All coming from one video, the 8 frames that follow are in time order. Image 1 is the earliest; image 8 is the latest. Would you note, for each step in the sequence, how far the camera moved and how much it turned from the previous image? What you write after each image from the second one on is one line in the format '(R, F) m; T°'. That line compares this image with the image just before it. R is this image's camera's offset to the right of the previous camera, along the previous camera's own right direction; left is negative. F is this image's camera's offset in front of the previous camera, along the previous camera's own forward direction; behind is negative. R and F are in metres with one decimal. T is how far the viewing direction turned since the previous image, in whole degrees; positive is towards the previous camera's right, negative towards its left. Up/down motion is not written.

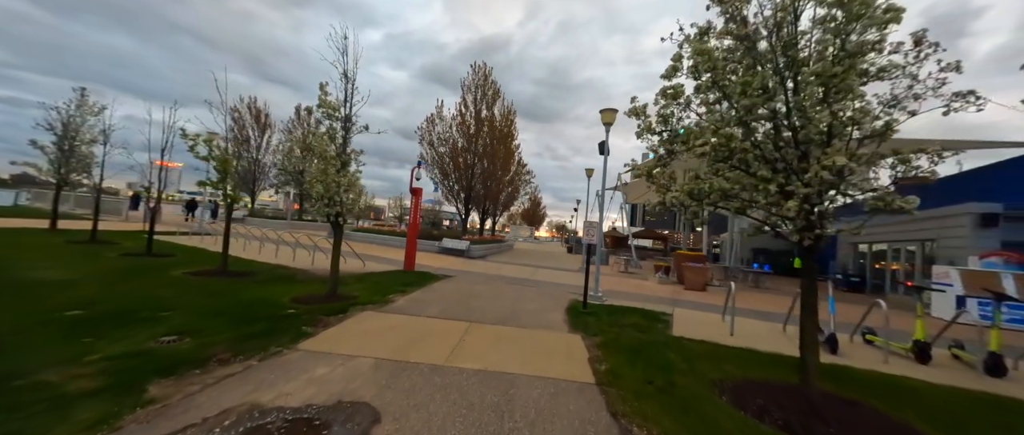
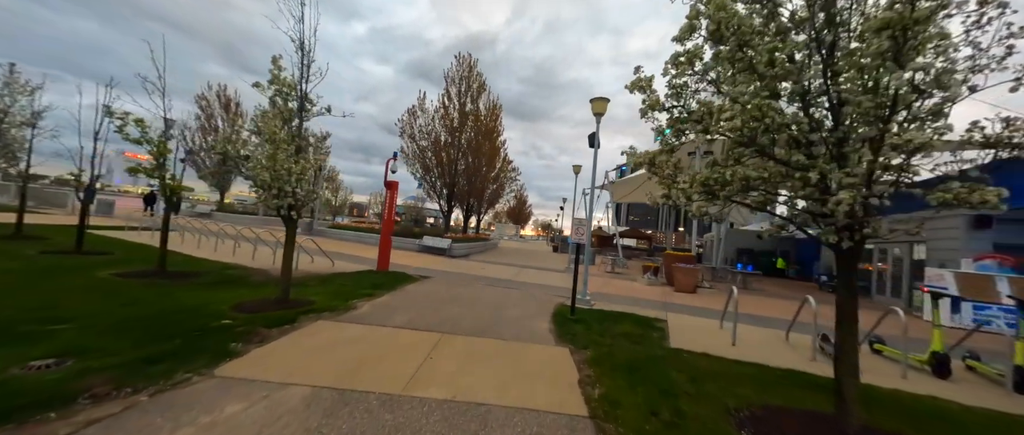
(+0.1, +0.8) m; +2°
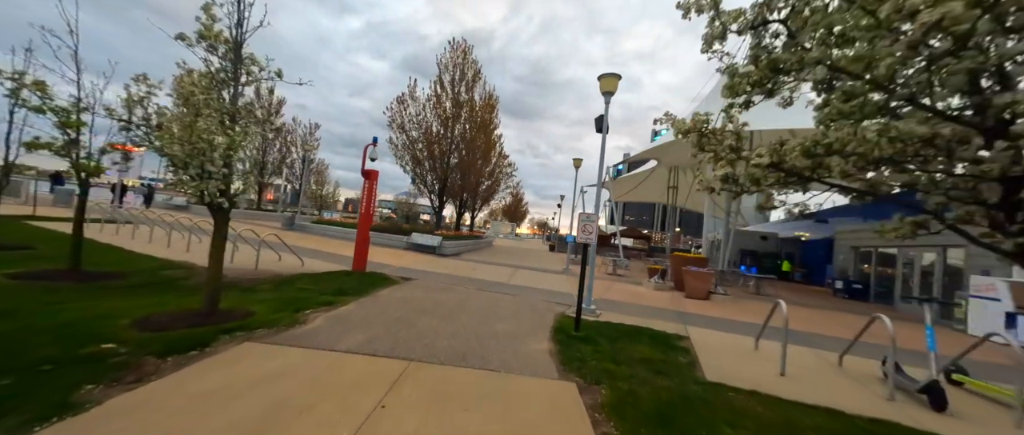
(+0.1, +1.4) m; +1°
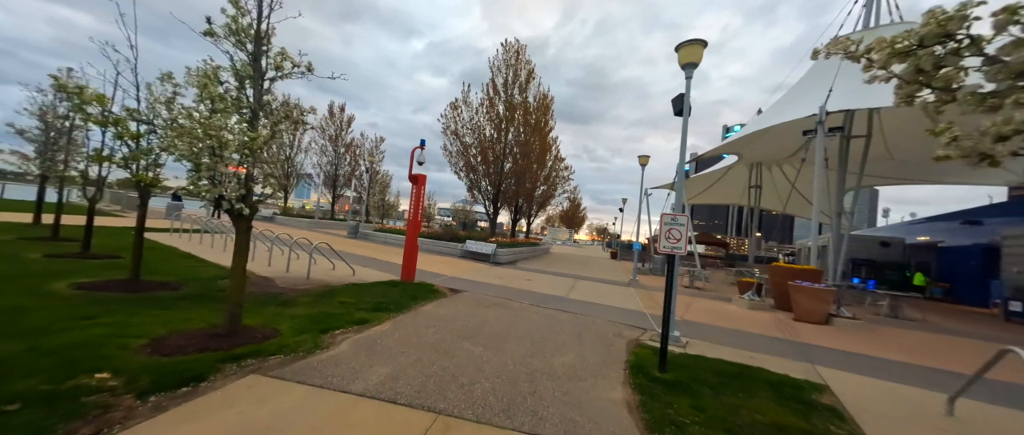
(0.0, +1.2) m; -9°
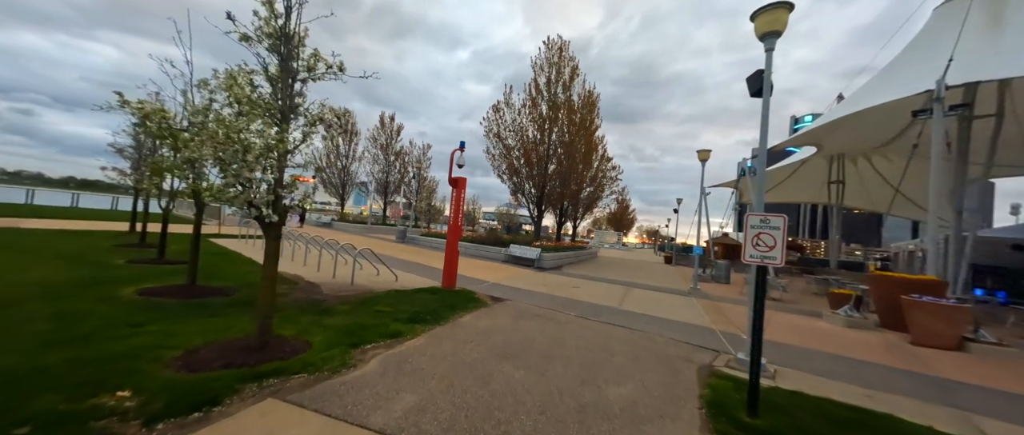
(0.0, +0.6) m; -8°
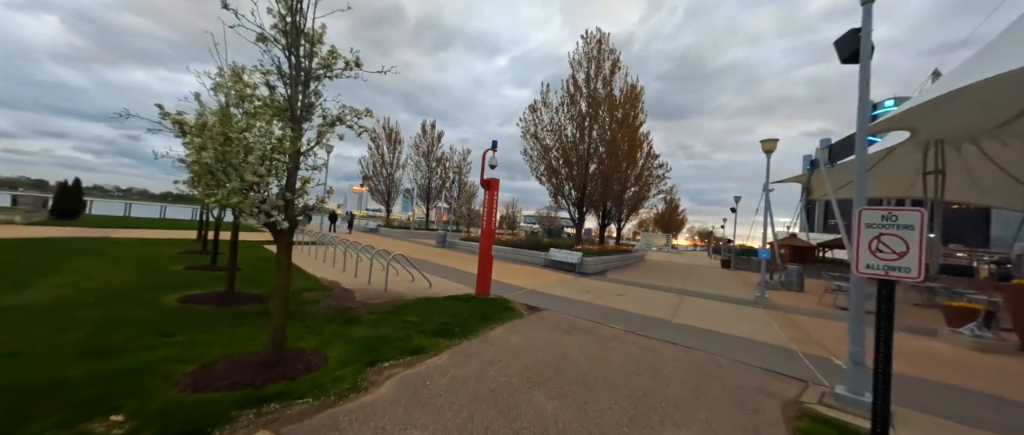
(+0.1, +0.7) m; -7°
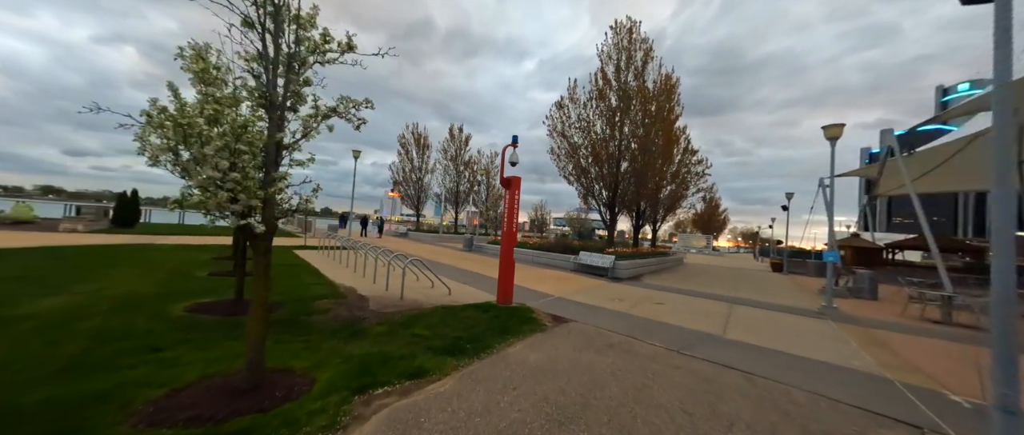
(+0.2, +0.8) m; -5°
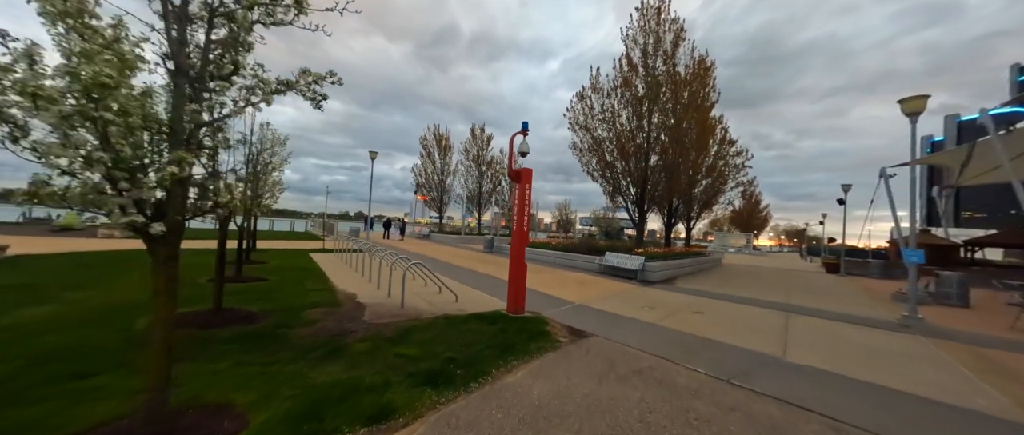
(+0.4, +1.1) m; -4°
